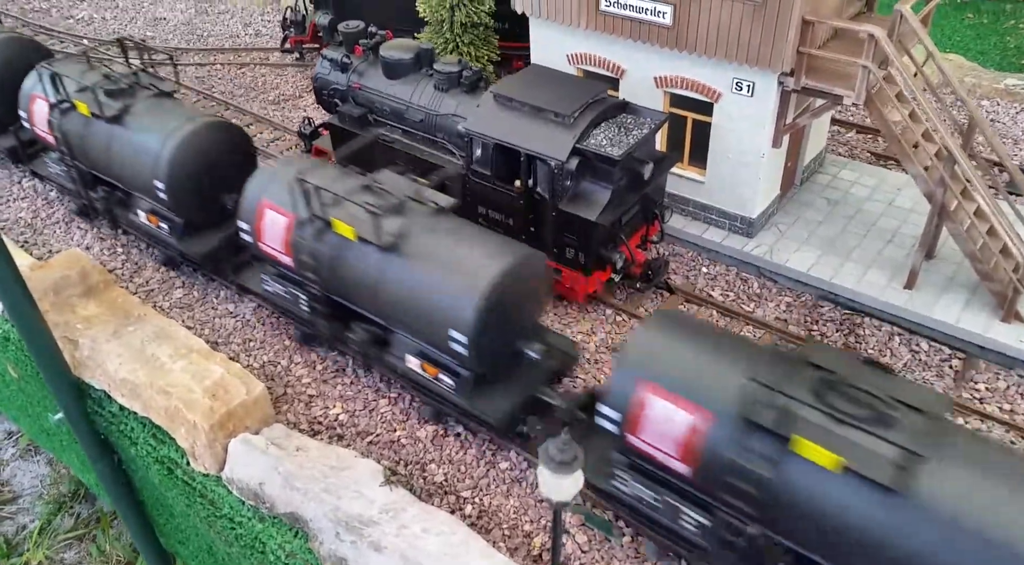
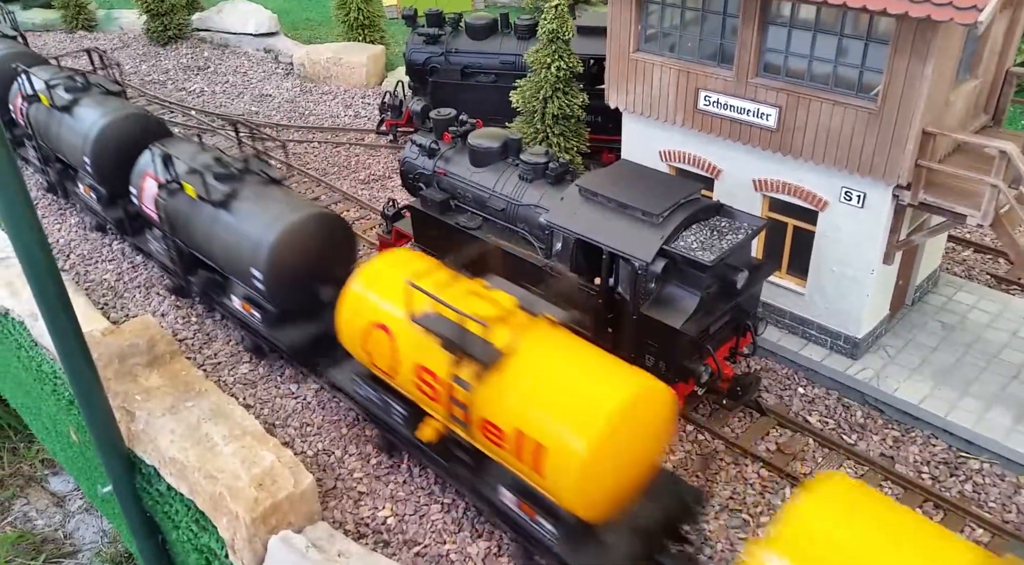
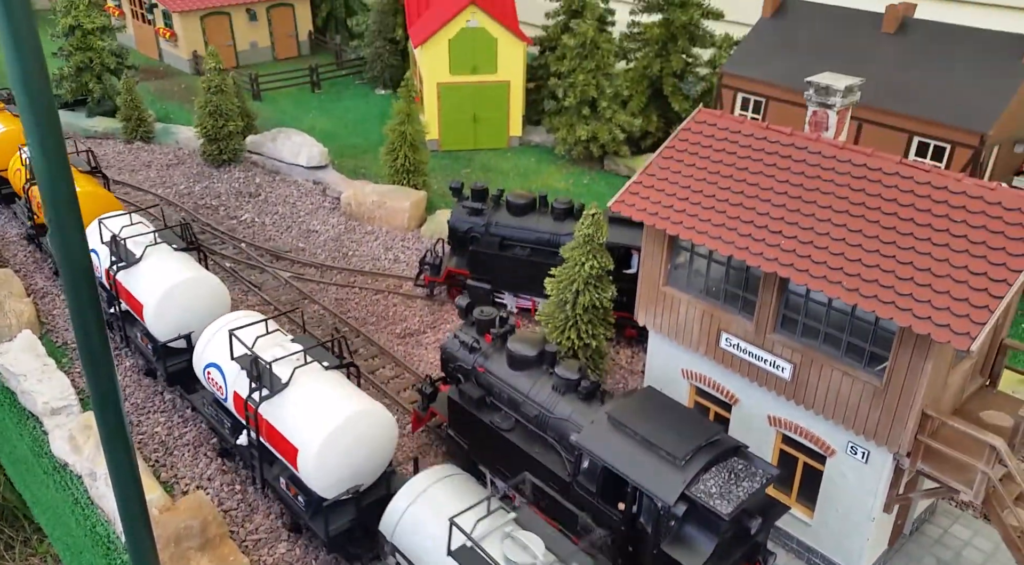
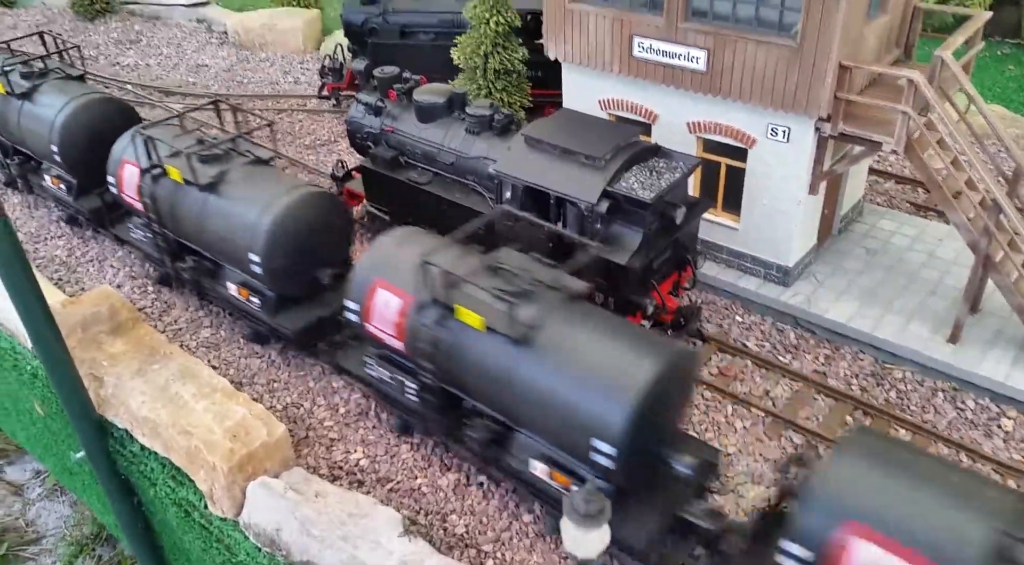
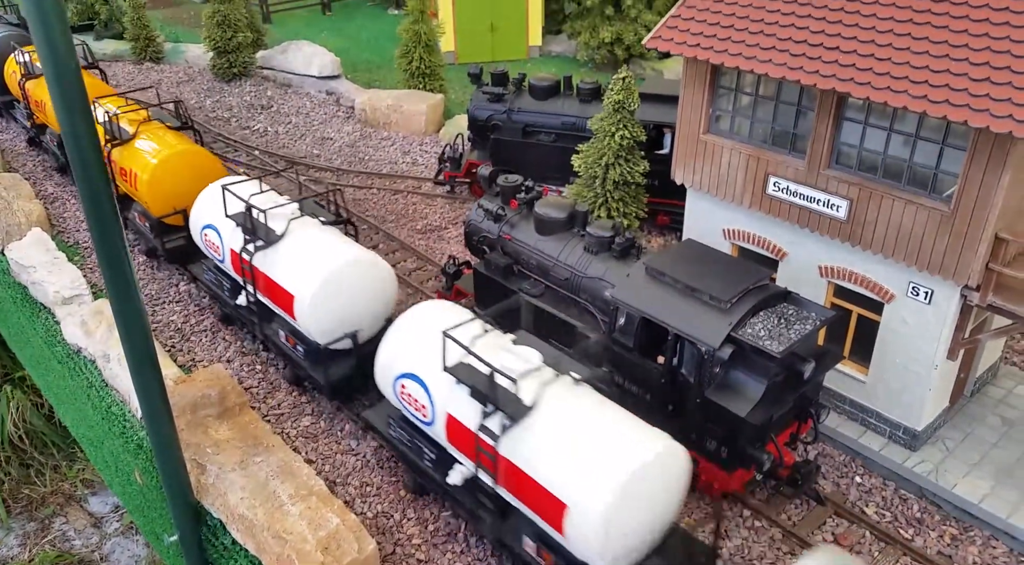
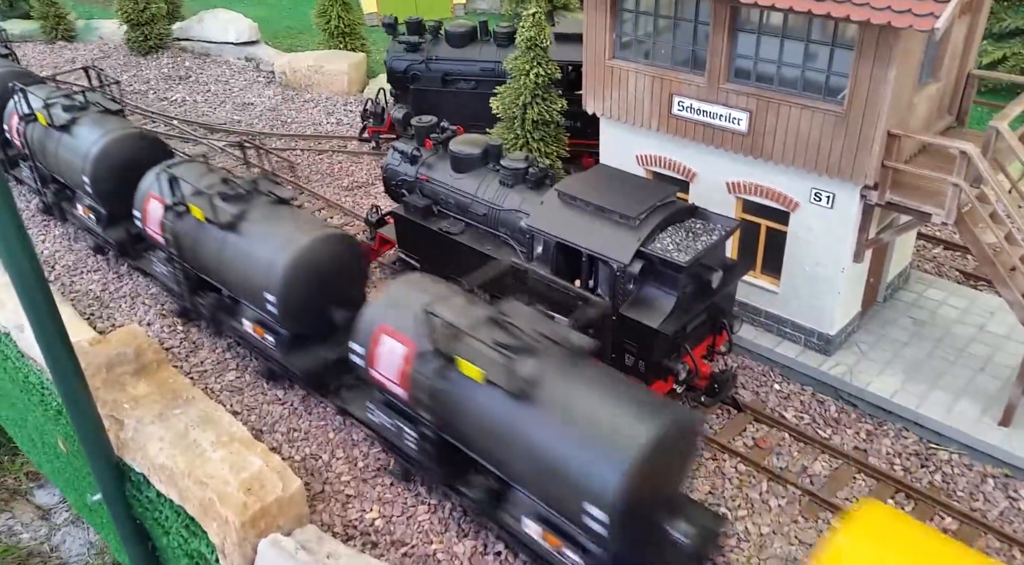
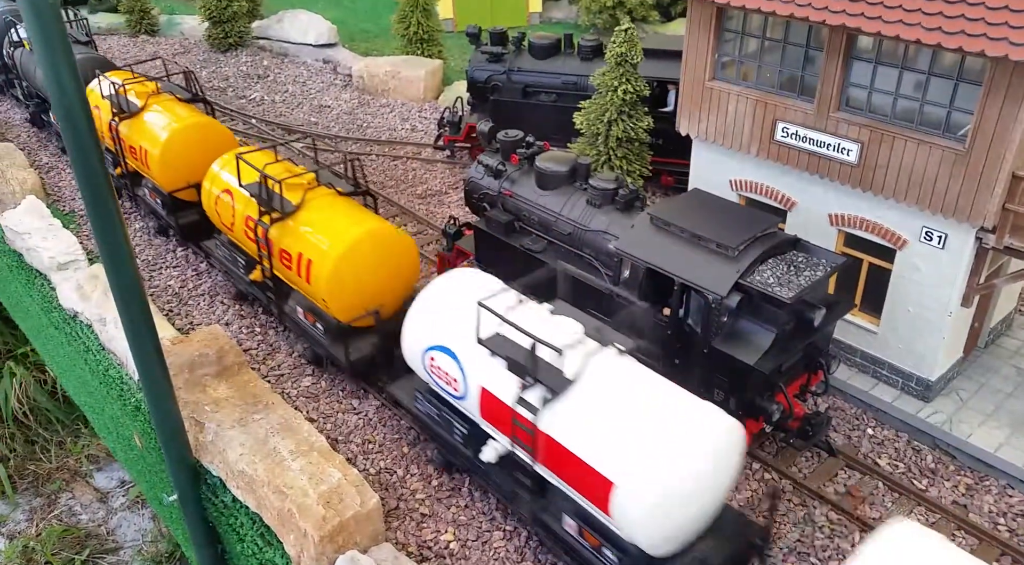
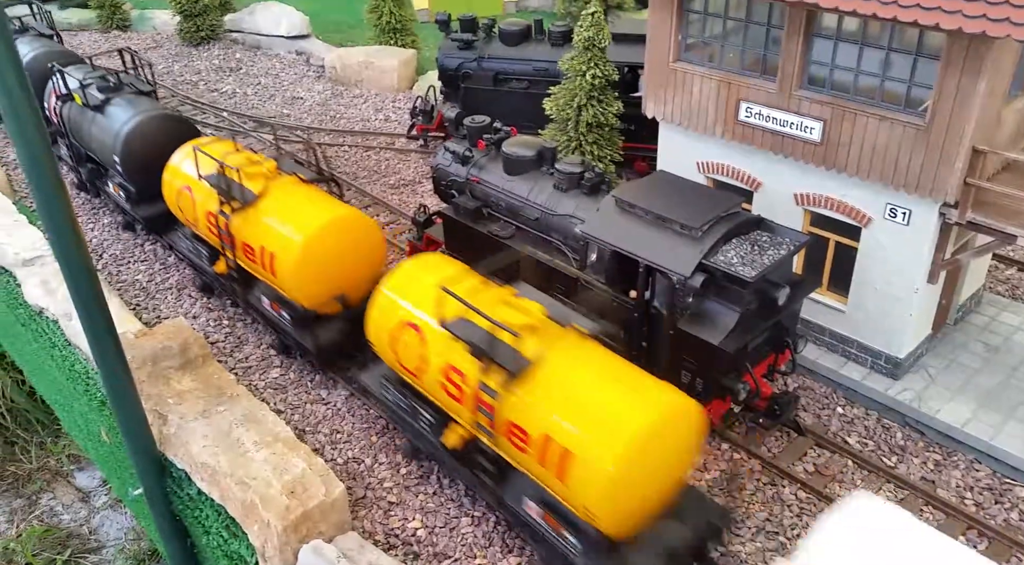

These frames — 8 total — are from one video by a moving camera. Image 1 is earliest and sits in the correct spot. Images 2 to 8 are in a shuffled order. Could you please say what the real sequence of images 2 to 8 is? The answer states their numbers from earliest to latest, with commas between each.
4, 6, 2, 8, 7, 5, 3
